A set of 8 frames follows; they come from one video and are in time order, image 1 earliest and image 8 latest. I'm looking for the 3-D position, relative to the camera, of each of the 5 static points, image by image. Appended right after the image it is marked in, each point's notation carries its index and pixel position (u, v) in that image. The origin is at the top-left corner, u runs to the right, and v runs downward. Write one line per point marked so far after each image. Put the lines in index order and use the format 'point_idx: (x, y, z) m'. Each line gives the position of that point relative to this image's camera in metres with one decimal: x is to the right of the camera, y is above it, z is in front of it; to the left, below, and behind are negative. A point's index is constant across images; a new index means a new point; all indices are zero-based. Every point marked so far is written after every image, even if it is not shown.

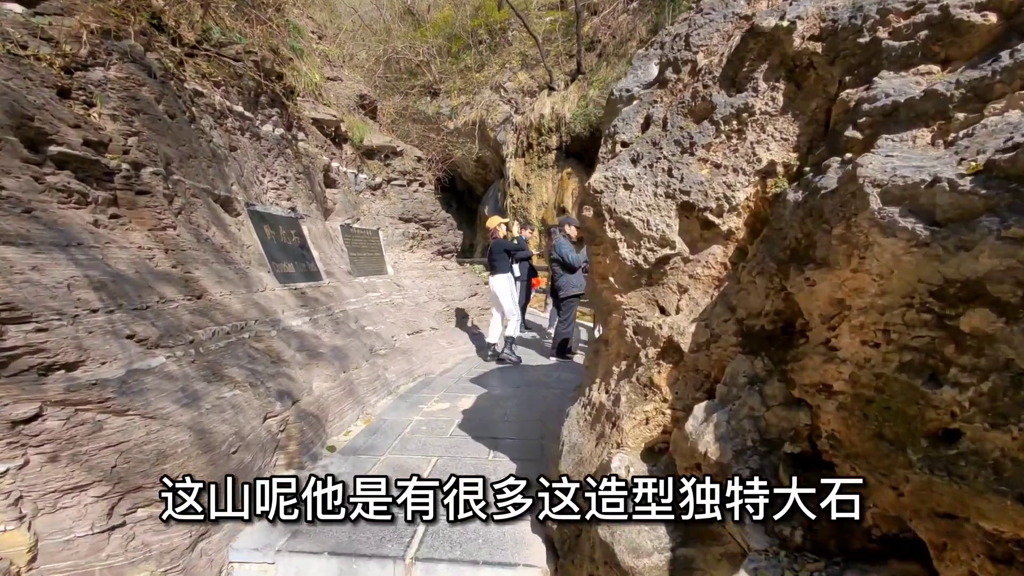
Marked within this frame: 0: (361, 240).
0: (-1.7, +0.5, +5.5) m
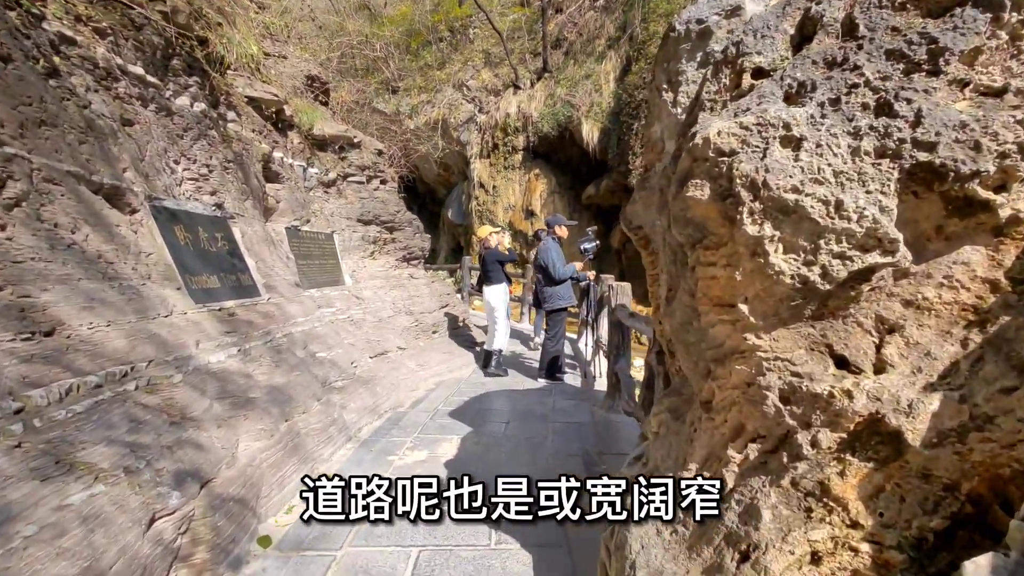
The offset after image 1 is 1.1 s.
0: (-1.9, +0.4, +4.6) m
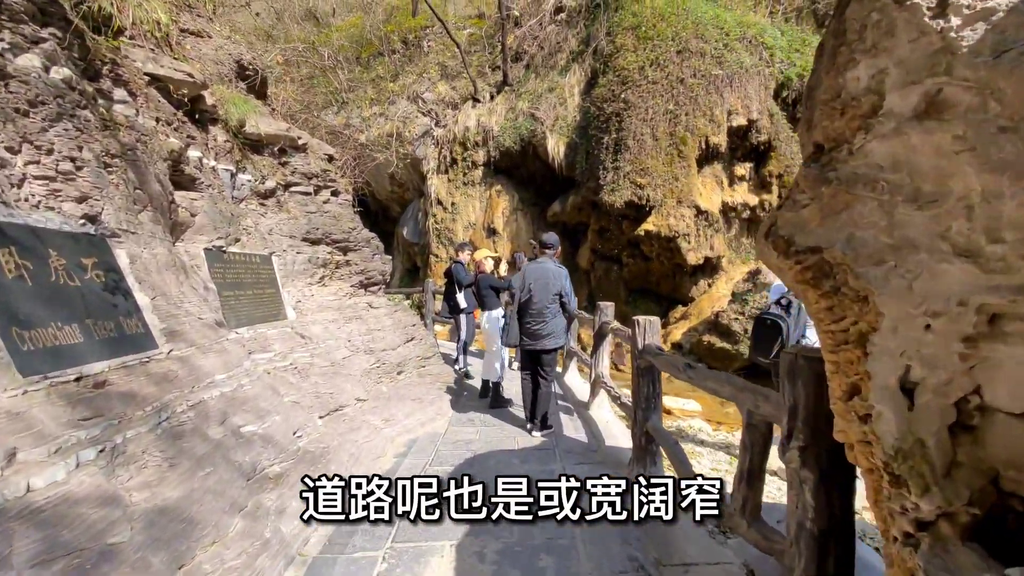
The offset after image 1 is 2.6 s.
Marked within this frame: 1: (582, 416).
0: (-2.0, +0.1, +3.6) m
1: (+0.6, -1.2, +4.5) m
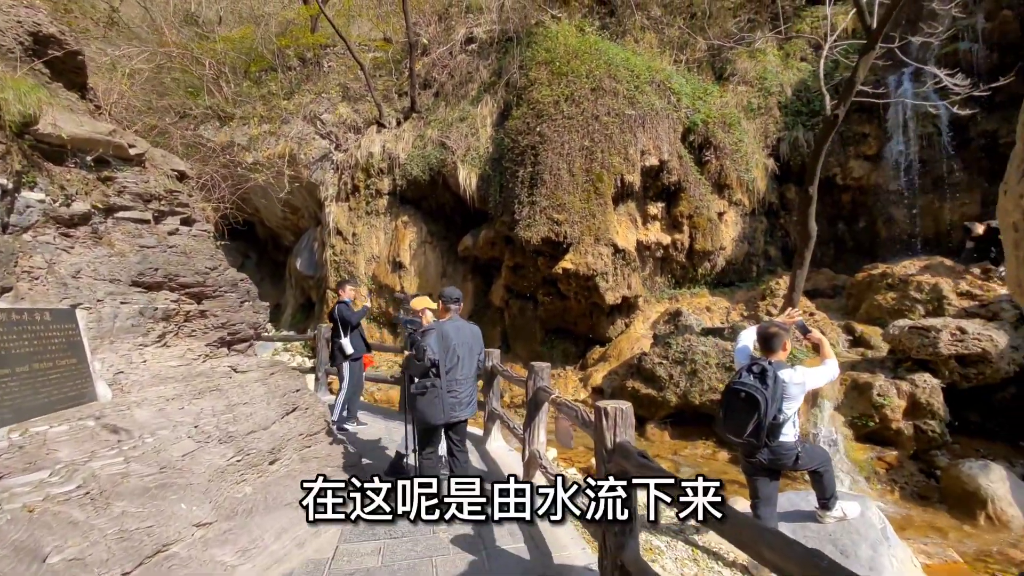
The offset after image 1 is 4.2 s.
0: (-2.4, -0.2, +2.3) m
1: (0.0, -1.6, +3.6) m
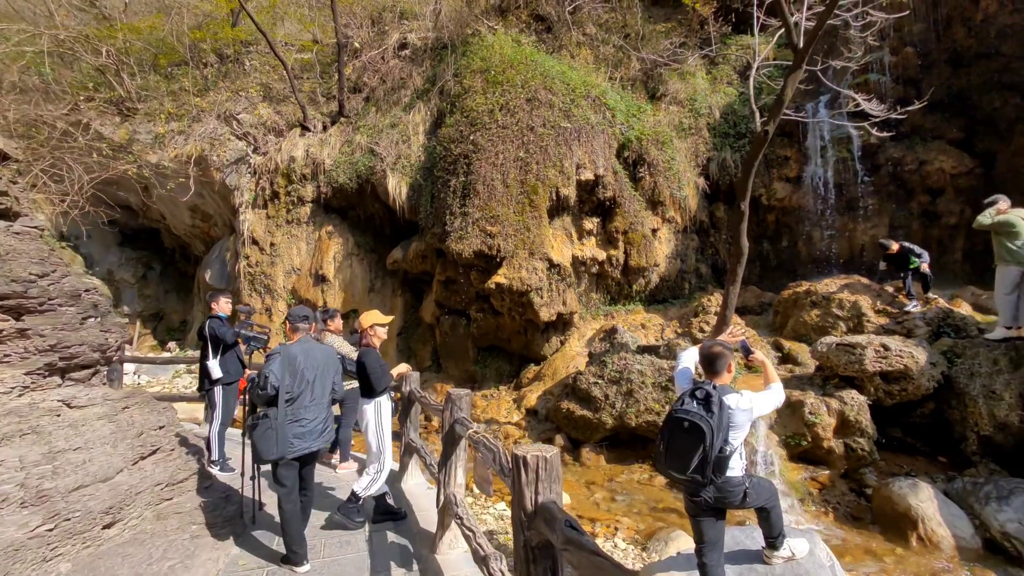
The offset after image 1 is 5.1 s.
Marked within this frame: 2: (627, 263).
0: (-2.8, -0.3, +1.5) m
1: (-0.5, -1.7, +3.0) m
2: (+2.3, +0.5, +9.8) m
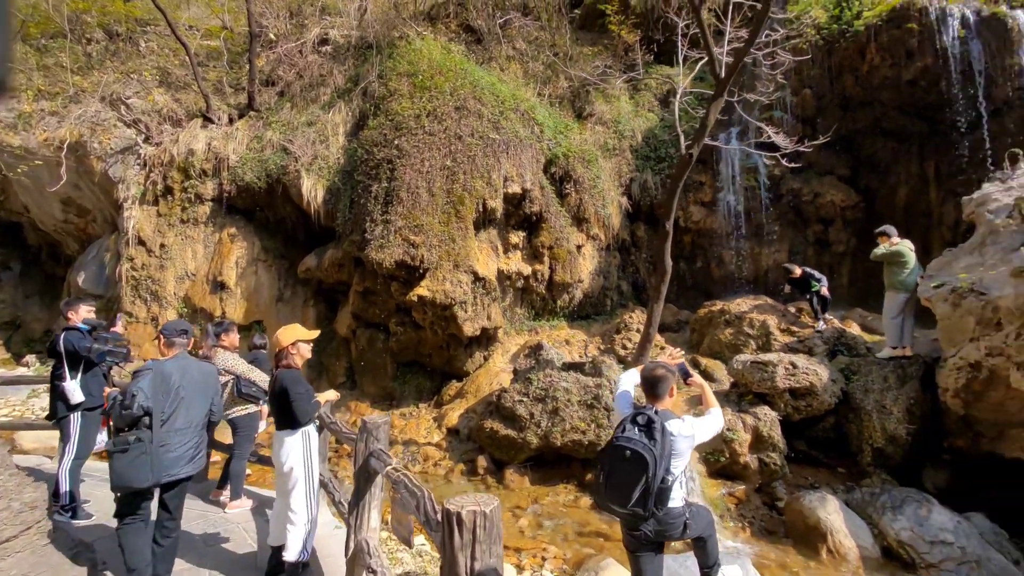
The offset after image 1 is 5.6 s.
0: (-2.9, -0.2, +0.7) m
1: (-1.0, -1.8, +2.6) m
2: (+0.8, +0.2, +9.8) m
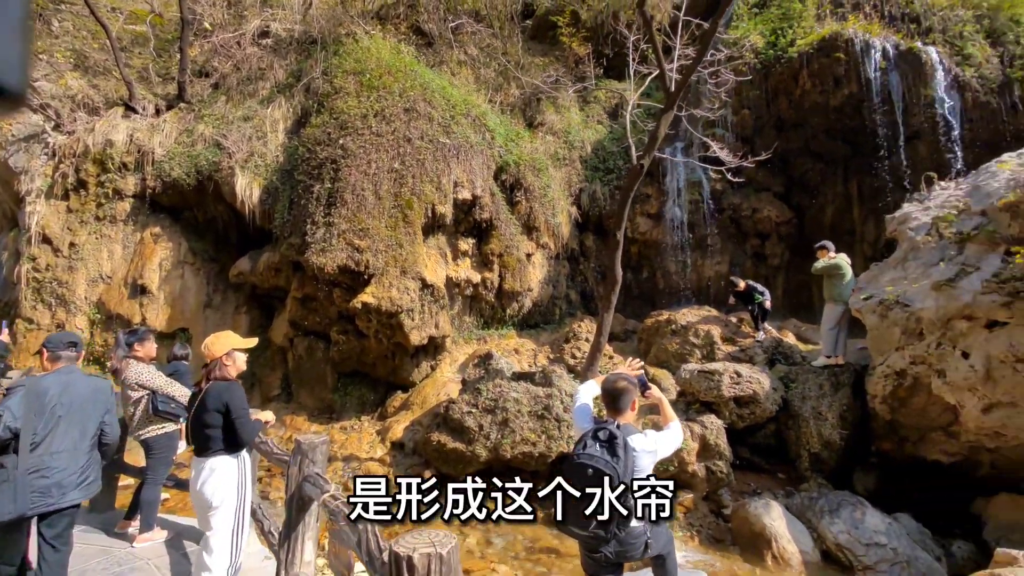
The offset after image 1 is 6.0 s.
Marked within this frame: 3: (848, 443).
0: (-2.9, -0.2, +0.3) m
1: (-1.2, -1.8, +2.2) m
2: (-0.2, 0.0, +9.6) m
3: (+4.2, -1.9, +6.0) m
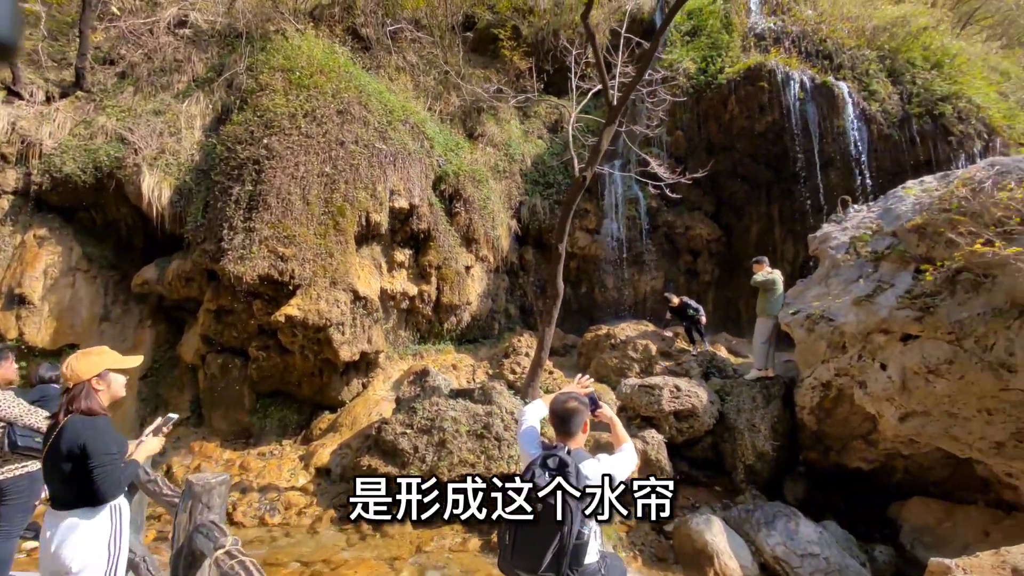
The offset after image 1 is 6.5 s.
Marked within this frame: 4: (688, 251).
0: (-2.9, -0.1, -0.4) m
1: (-1.4, -1.8, +1.8) m
2: (-1.4, -0.2, +9.3) m
3: (+3.4, -2.1, +6.2) m
4: (+3.8, +0.8, +10.5) m
